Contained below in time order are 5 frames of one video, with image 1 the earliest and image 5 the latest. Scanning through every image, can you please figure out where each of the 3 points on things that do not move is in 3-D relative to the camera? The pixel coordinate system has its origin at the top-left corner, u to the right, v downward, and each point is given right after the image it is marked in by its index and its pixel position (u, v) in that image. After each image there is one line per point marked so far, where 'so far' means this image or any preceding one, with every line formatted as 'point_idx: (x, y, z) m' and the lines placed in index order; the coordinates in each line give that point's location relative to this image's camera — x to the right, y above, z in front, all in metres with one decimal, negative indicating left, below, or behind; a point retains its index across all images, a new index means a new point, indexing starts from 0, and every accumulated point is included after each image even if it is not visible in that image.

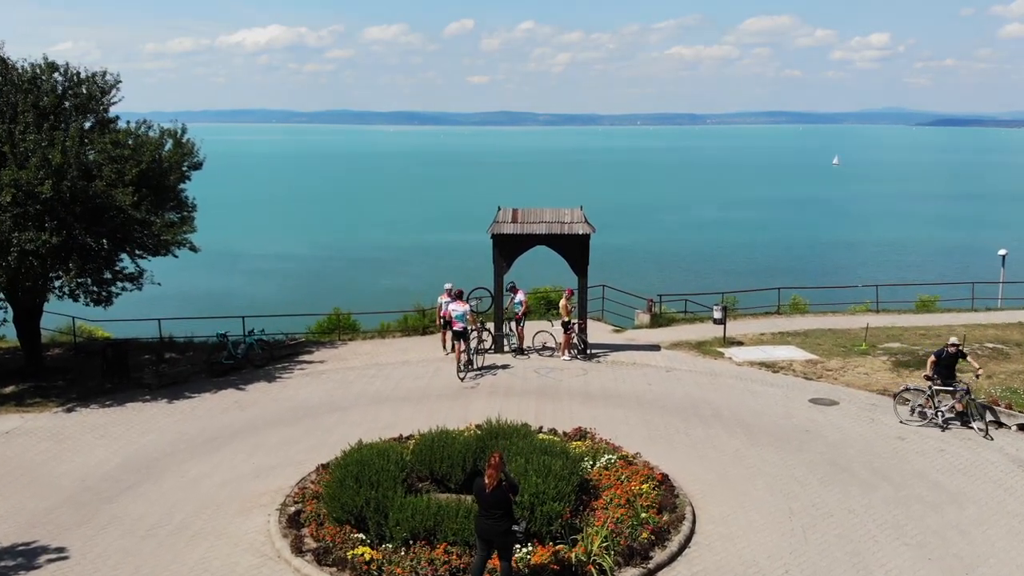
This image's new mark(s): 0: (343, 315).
0: (-3.0, -0.5, +16.9) m
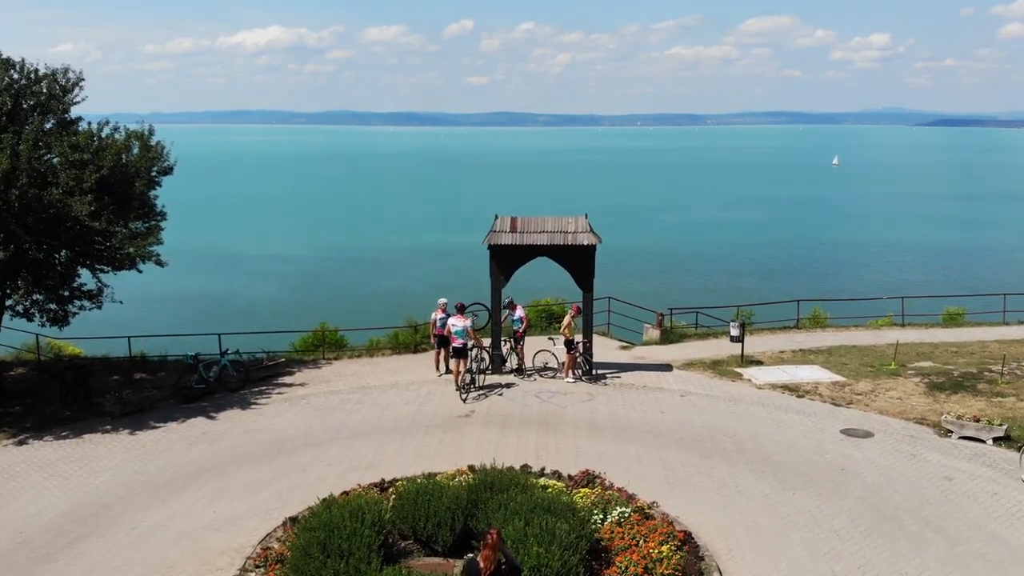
0: (-3.0, -0.7, +15.7) m
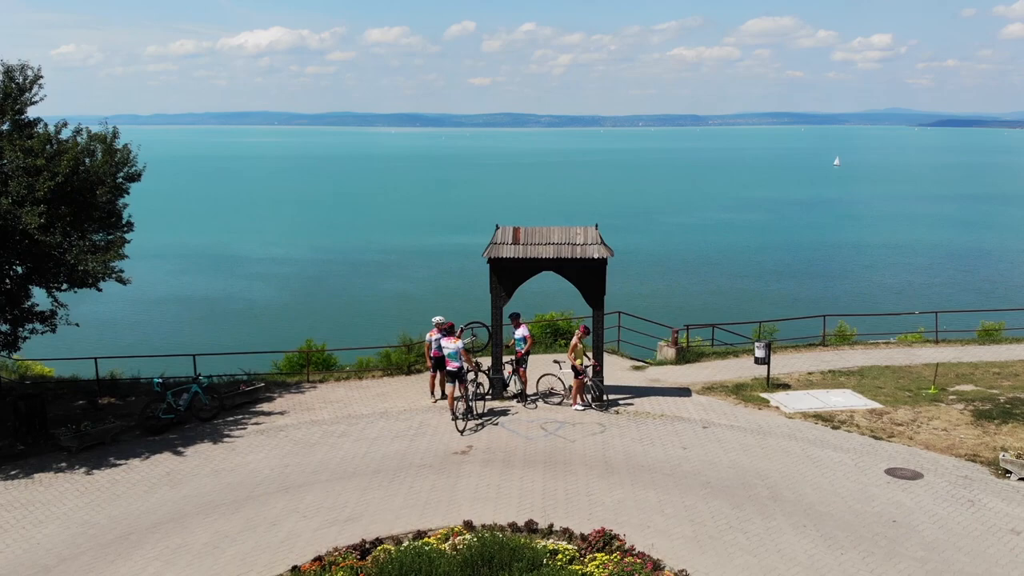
0: (-3.0, -0.9, +14.5) m
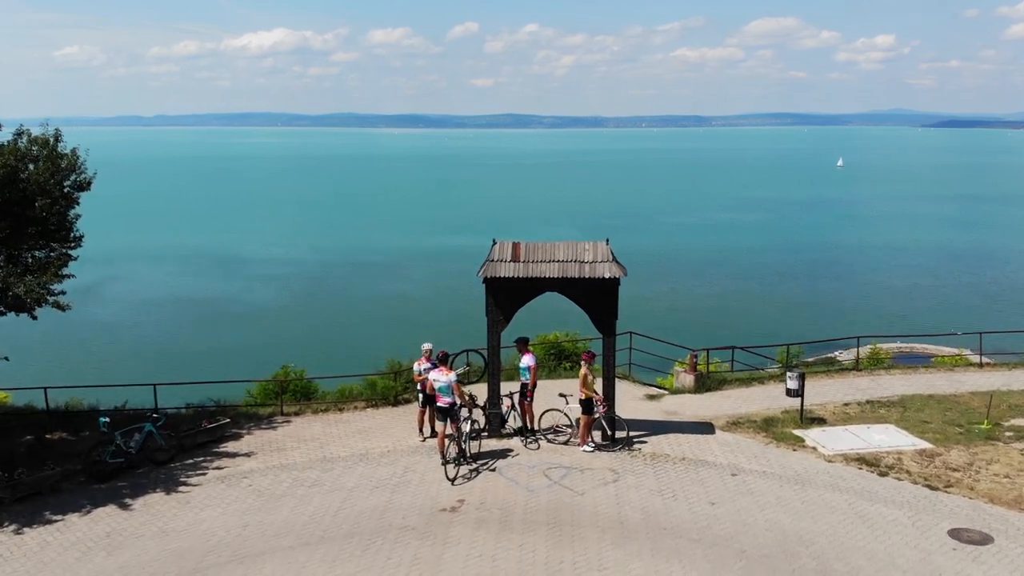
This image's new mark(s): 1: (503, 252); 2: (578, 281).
0: (-3.0, -1.2, +13.0) m
1: (-0.1, +0.4, +10.3) m
2: (+0.7, +0.1, +10.2) m
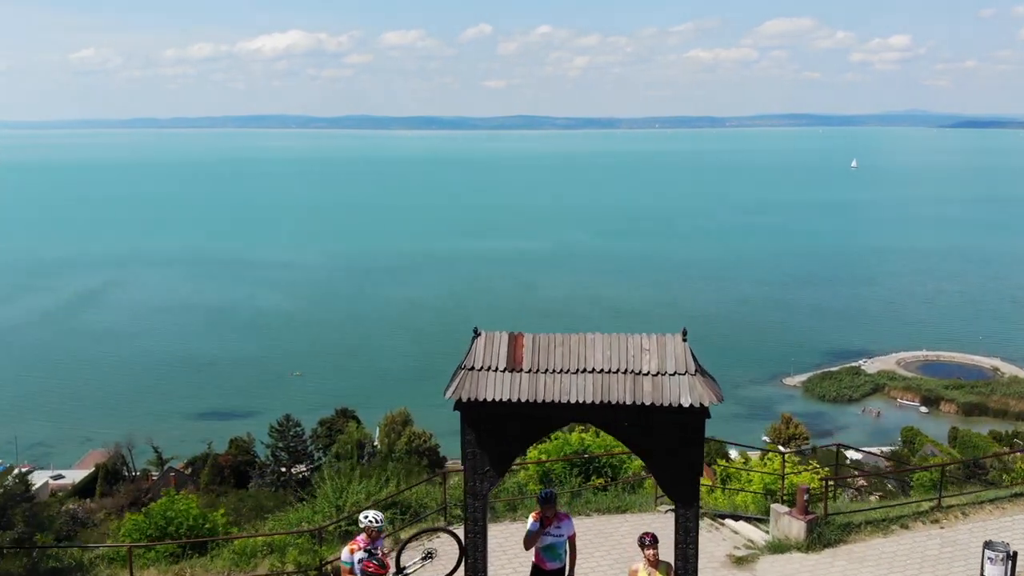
0: (-2.9, -2.0, +8.6) m
1: (-0.1, -0.4, +5.8) m
2: (+0.7, -0.7, +5.7) m
